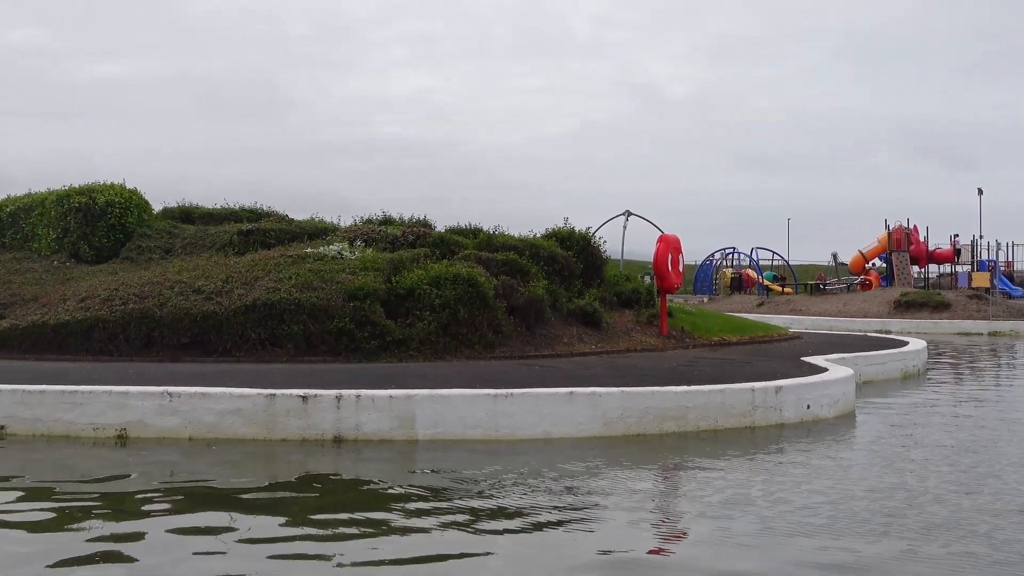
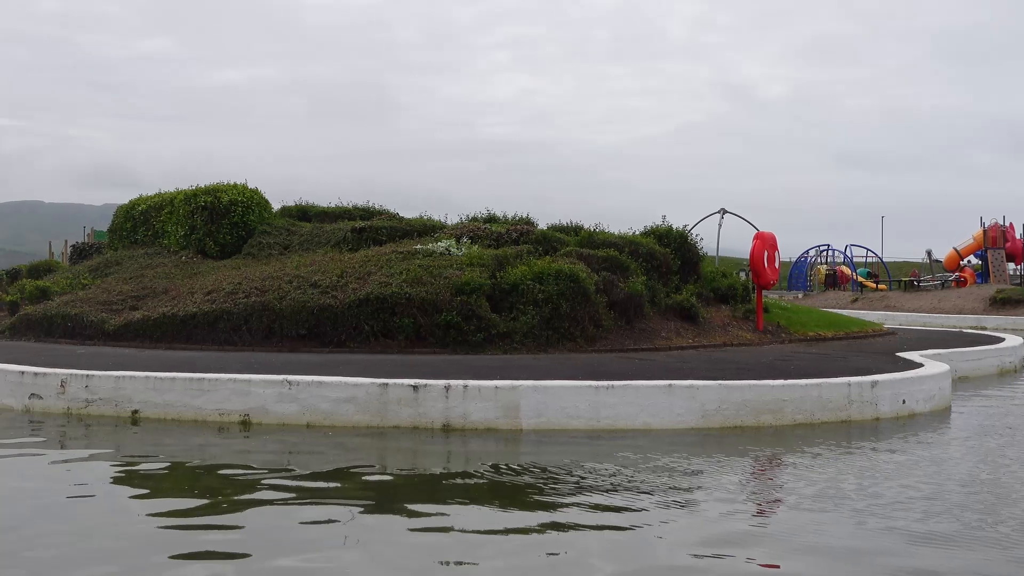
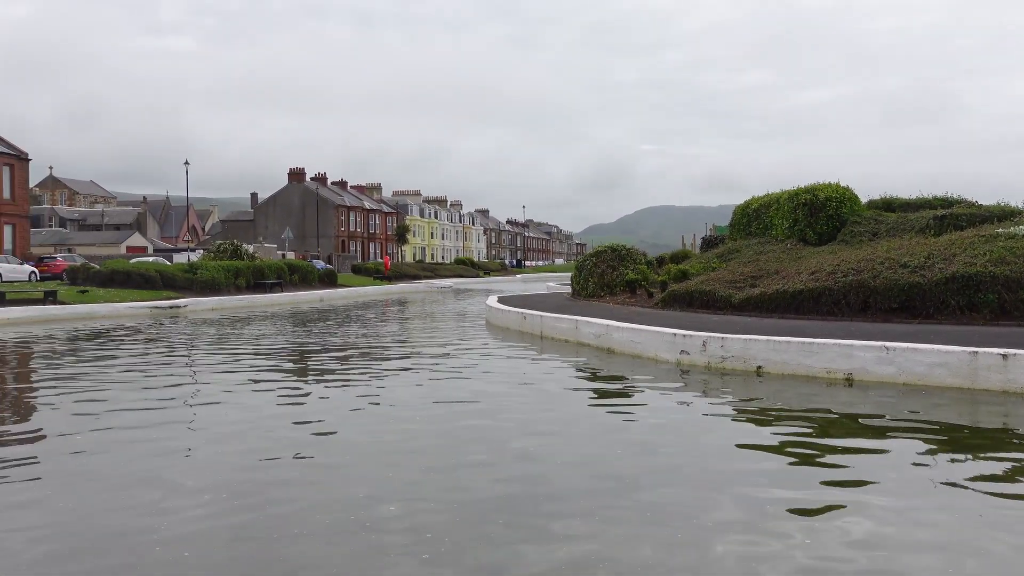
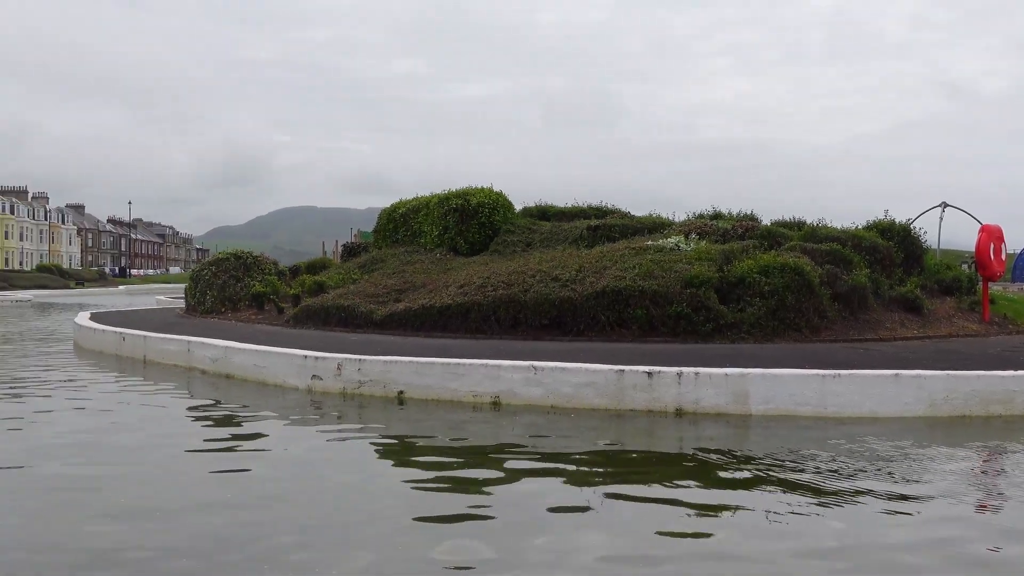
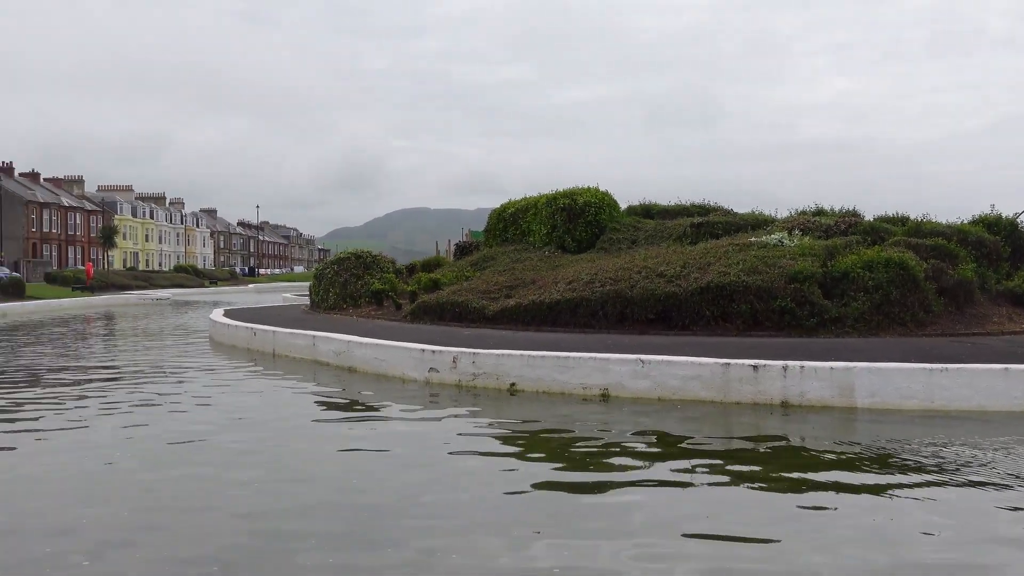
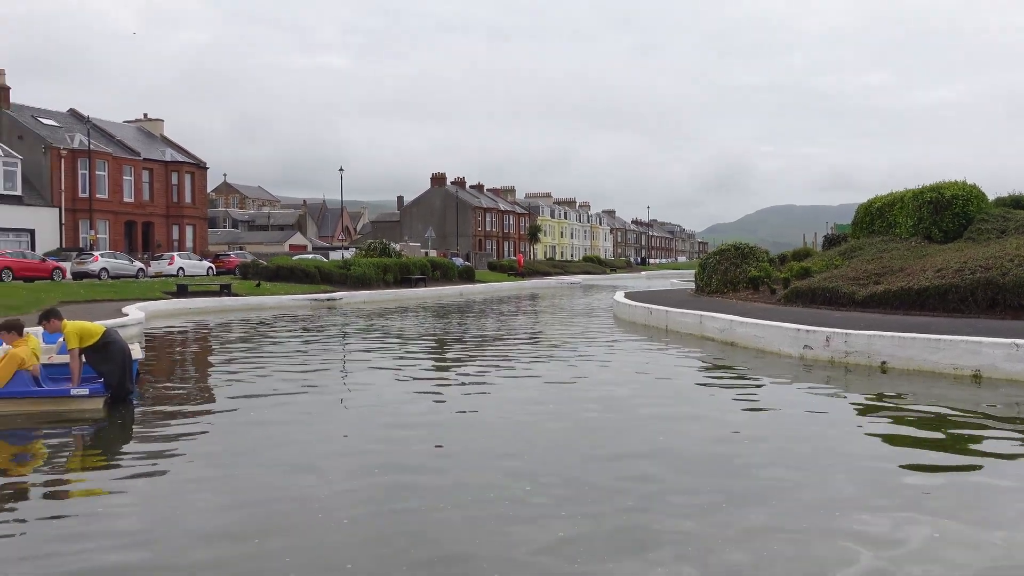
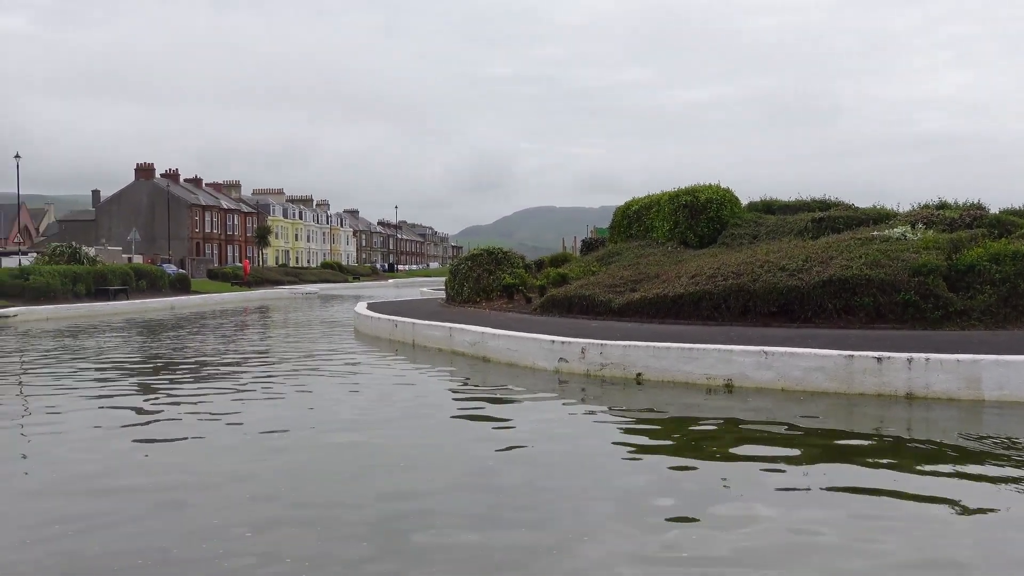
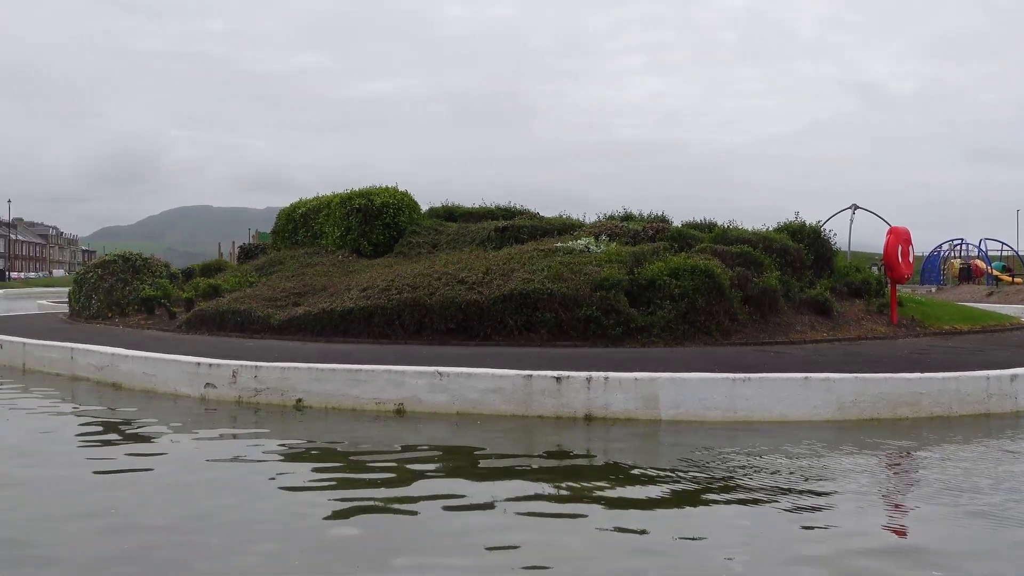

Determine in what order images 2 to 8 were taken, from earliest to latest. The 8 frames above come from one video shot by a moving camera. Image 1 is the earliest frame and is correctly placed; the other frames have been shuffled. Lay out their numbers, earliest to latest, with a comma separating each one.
2, 8, 4, 5, 7, 3, 6
